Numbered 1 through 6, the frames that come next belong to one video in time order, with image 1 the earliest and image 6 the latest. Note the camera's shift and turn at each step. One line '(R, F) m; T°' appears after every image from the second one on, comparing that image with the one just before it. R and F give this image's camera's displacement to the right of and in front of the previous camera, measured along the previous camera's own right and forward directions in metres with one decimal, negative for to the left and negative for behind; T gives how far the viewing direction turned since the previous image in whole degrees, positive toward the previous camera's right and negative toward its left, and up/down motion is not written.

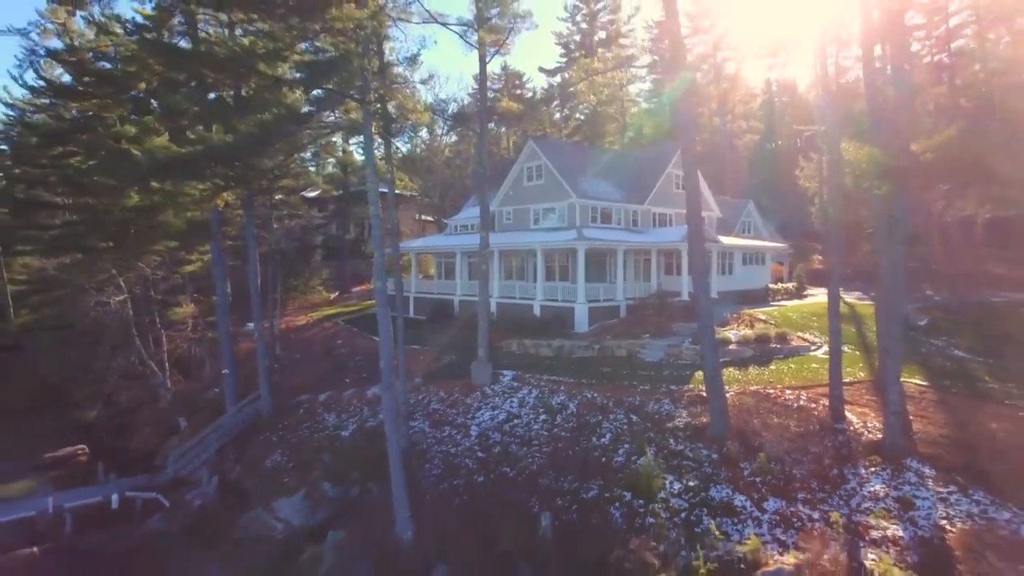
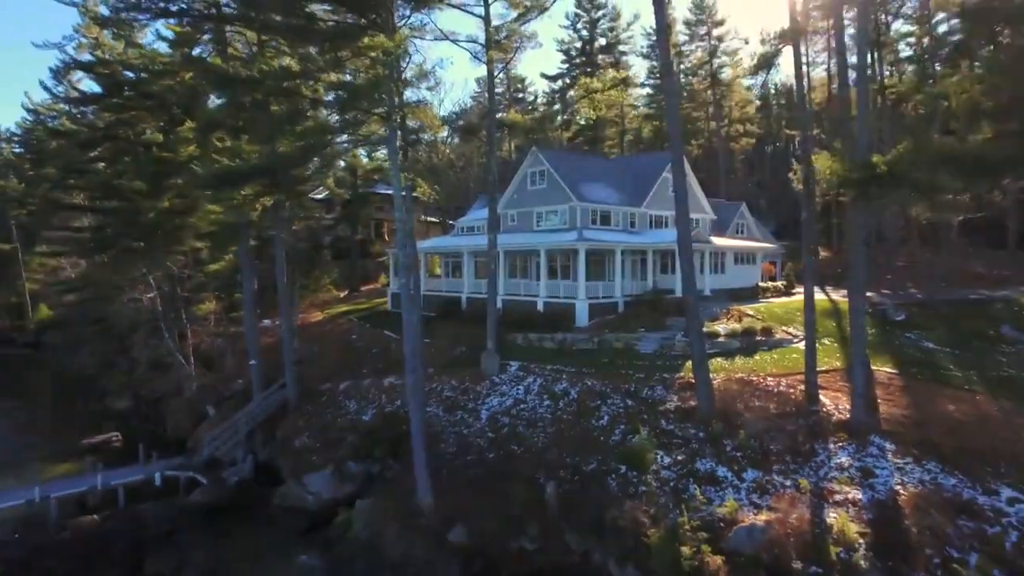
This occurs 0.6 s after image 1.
(-0.2, -1.4) m; 0°
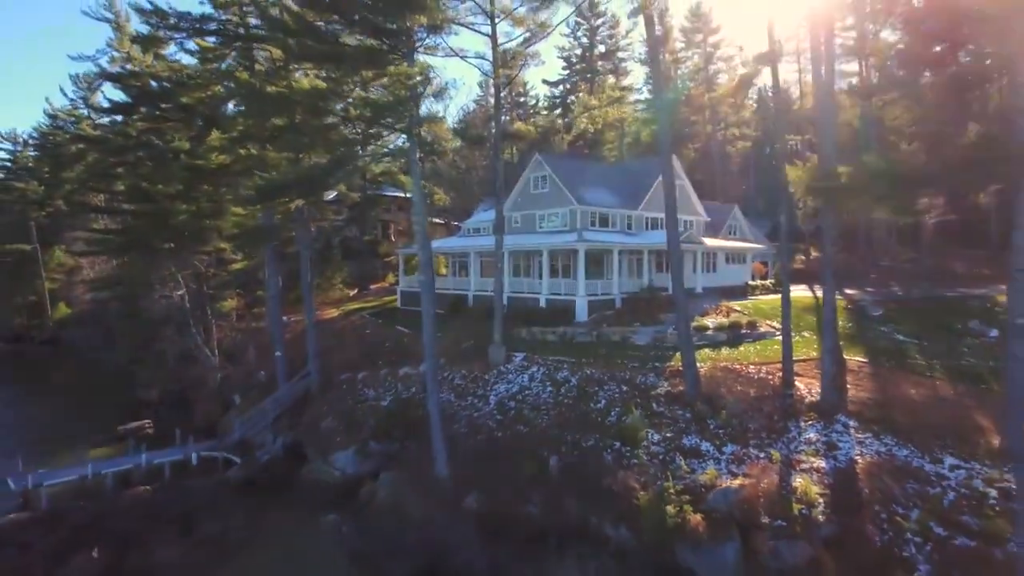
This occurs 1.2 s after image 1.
(-0.1, -1.6) m; 0°
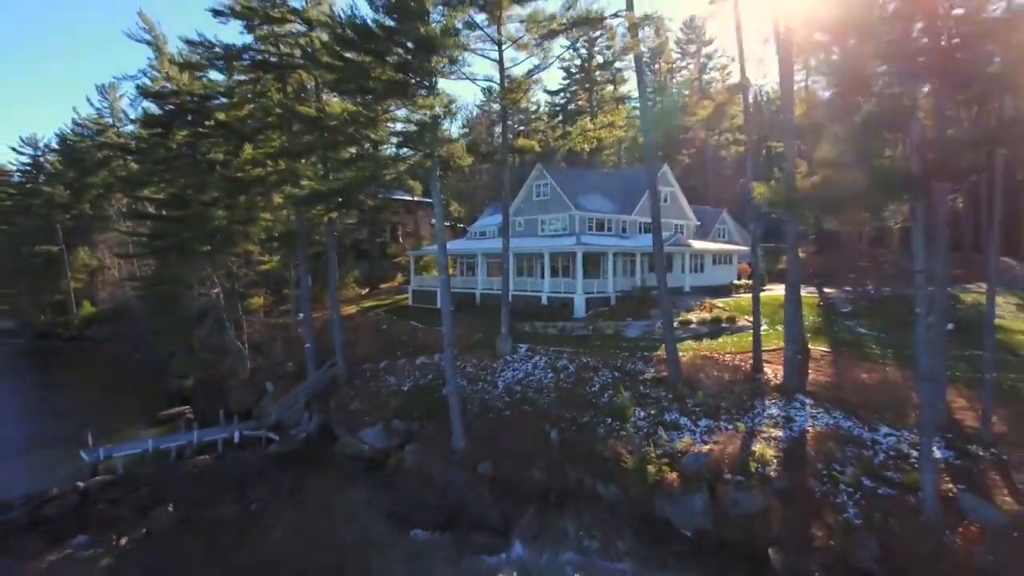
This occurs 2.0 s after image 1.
(-0.2, -2.4) m; 0°
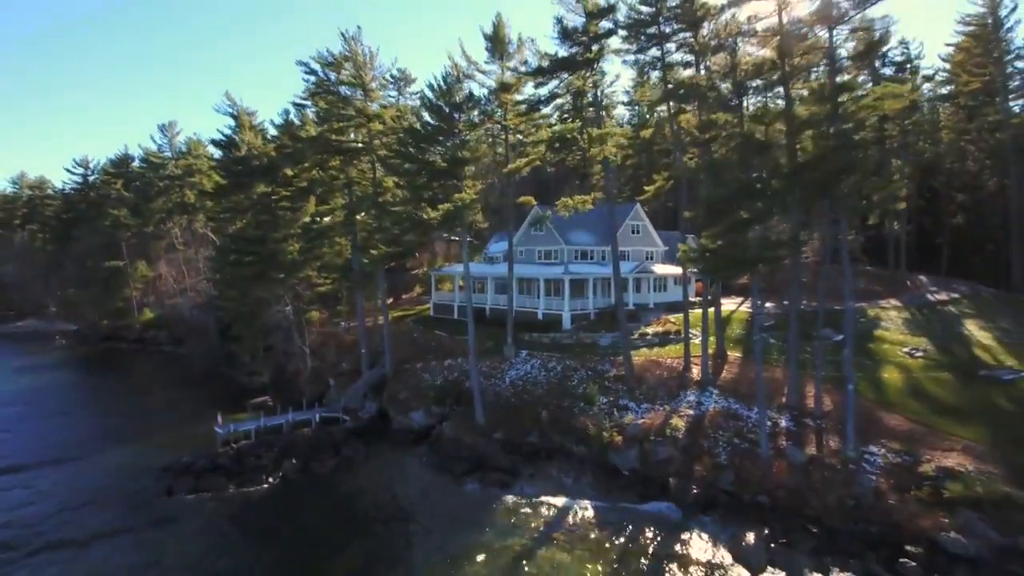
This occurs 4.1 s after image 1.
(-0.1, -7.8) m; 0°
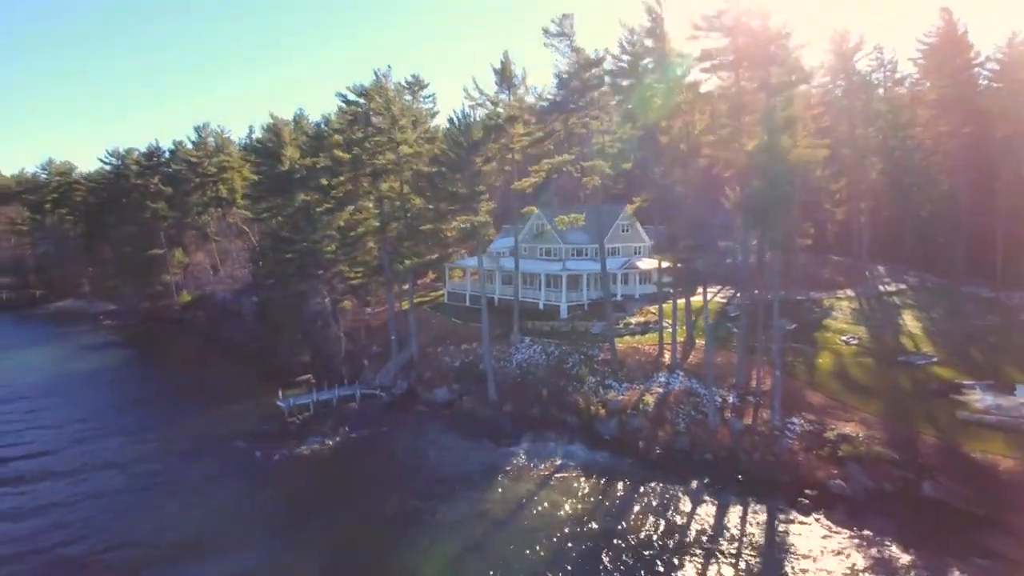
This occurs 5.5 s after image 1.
(-0.2, -5.7) m; 0°
